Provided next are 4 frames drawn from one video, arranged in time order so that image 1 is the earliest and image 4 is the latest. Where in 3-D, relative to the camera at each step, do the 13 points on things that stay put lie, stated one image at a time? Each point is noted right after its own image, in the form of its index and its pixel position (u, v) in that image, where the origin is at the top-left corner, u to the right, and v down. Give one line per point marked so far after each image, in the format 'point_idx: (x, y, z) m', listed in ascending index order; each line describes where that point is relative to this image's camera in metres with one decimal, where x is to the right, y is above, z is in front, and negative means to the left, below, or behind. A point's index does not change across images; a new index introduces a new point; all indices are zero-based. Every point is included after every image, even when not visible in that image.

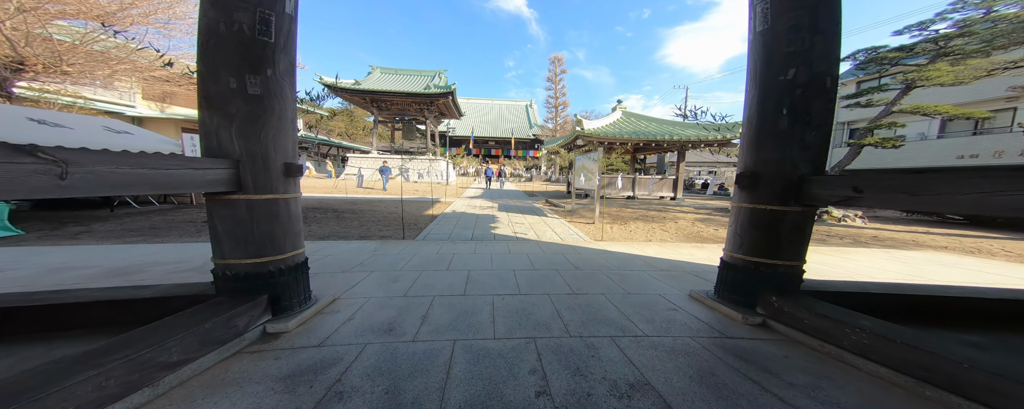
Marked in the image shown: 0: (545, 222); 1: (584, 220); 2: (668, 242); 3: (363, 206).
0: (+0.9, -0.6, +6.9) m
1: (+2.0, -0.5, +7.4) m
2: (+3.0, -0.7, +4.9) m
3: (-4.9, -0.1, +8.3) m
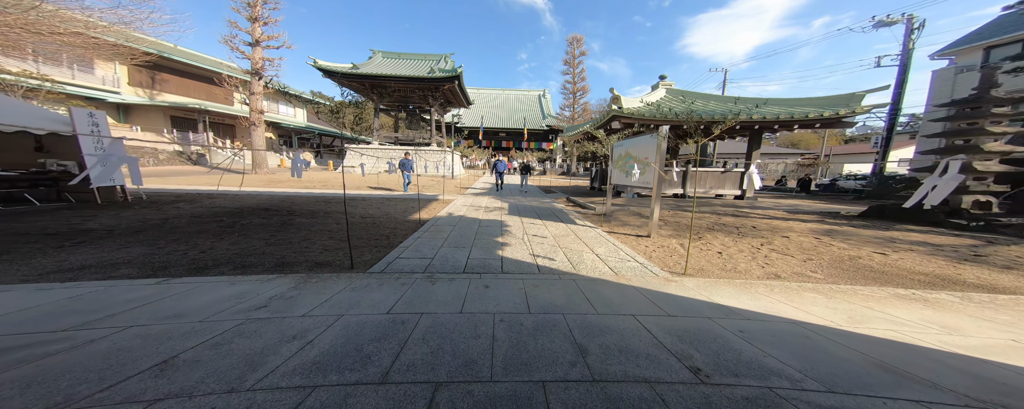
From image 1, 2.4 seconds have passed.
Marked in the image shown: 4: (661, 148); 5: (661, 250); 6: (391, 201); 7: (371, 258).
0: (+1.2, -0.6, +4.7) m
1: (+2.3, -0.5, +5.1) m
2: (+3.2, -0.8, +2.6) m
3: (-4.5, -0.1, +6.4) m
4: (+2.5, +0.9, +4.3) m
5: (+2.3, -0.7, +3.9) m
6: (-3.7, +0.1, +7.8) m
7: (-1.9, -0.7, +3.4) m
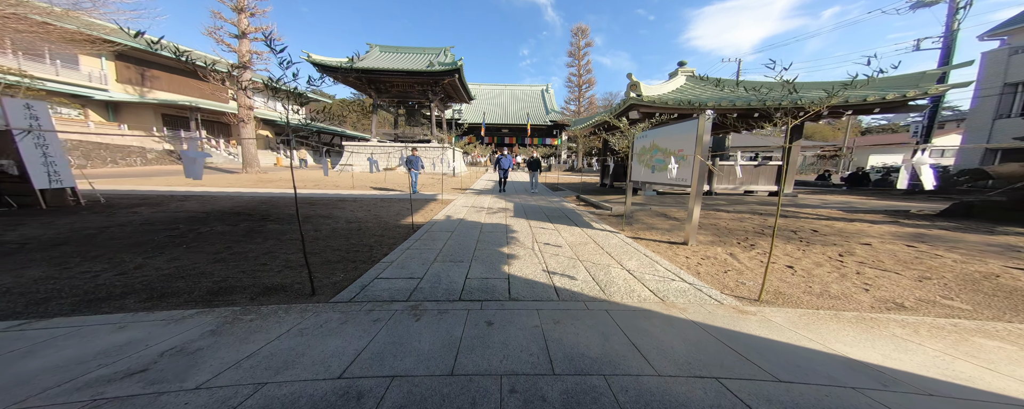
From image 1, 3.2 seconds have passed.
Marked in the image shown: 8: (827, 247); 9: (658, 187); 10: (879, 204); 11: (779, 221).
0: (+1.3, -0.6, +3.9) m
1: (+2.5, -0.5, +4.3) m
2: (+3.3, -0.8, +1.8) m
3: (-4.4, -0.1, +5.6) m
4: (+2.6, +0.9, +3.5) m
5: (+2.4, -0.7, +3.1) m
6: (-3.5, +0.1, +7.0) m
7: (-1.8, -0.8, +2.7) m
8: (+4.0, -0.5, +3.2) m
9: (+2.7, +0.3, +4.6) m
10: (+7.6, 0.0, +5.3) m
11: (+4.6, -0.3, +4.4) m
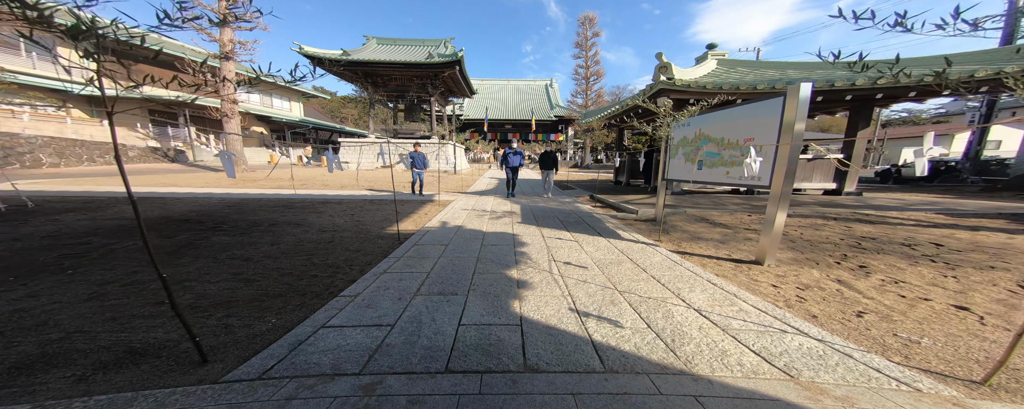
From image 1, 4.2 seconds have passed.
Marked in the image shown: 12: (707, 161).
0: (+1.4, -0.7, +2.9) m
1: (+2.6, -0.6, +3.3) m
2: (+3.4, -0.9, +0.8) m
3: (-4.2, -0.2, +4.7) m
4: (+2.7, +0.9, +2.5) m
5: (+2.5, -0.7, +2.1) m
6: (-3.3, 0.0, +6.1) m
7: (-1.7, -0.9, +1.8) m
8: (+4.1, -0.6, +2.2) m
9: (+2.8, +0.3, +3.6) m
10: (+7.7, 0.0, +4.2) m
11: (+4.7, -0.3, +3.4) m
12: (+2.8, +0.6, +3.5) m
